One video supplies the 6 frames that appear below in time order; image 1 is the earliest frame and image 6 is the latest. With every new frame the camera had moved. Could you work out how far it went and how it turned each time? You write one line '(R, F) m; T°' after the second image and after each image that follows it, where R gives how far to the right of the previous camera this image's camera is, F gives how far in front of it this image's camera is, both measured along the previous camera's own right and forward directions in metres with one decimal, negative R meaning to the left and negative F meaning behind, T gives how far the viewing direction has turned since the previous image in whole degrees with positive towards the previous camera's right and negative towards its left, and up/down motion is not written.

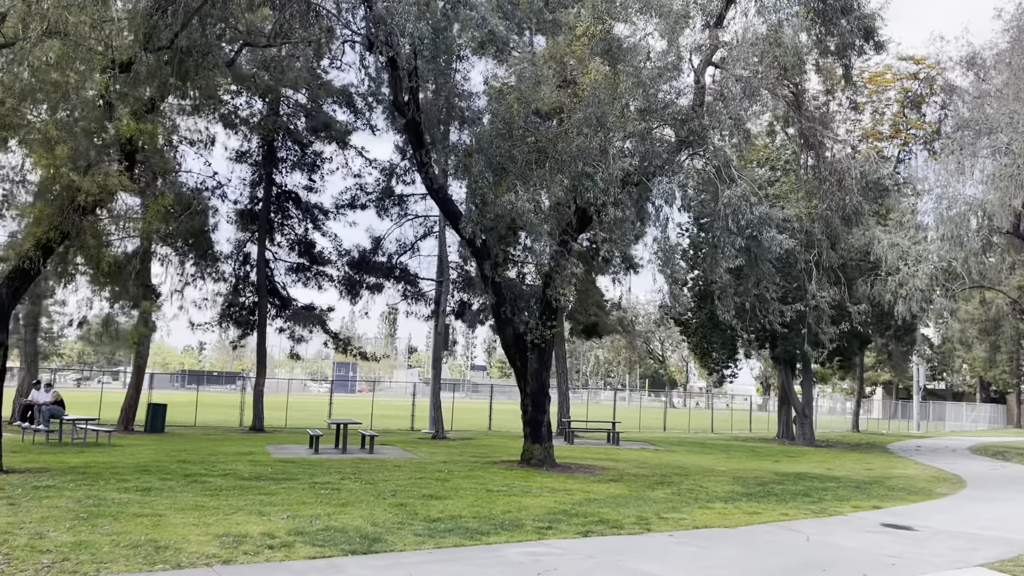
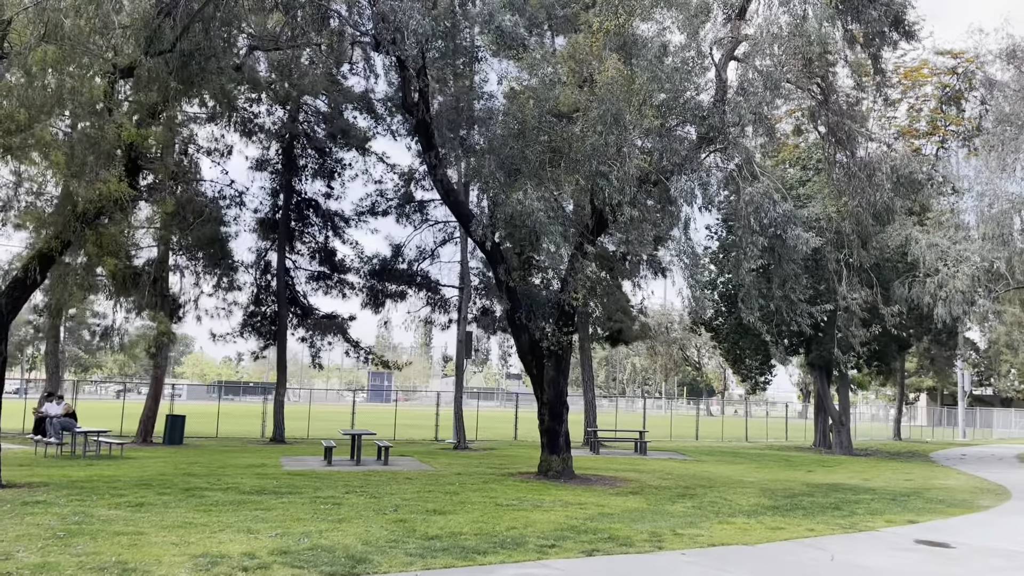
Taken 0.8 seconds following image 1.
(+0.4, +0.6) m; -2°
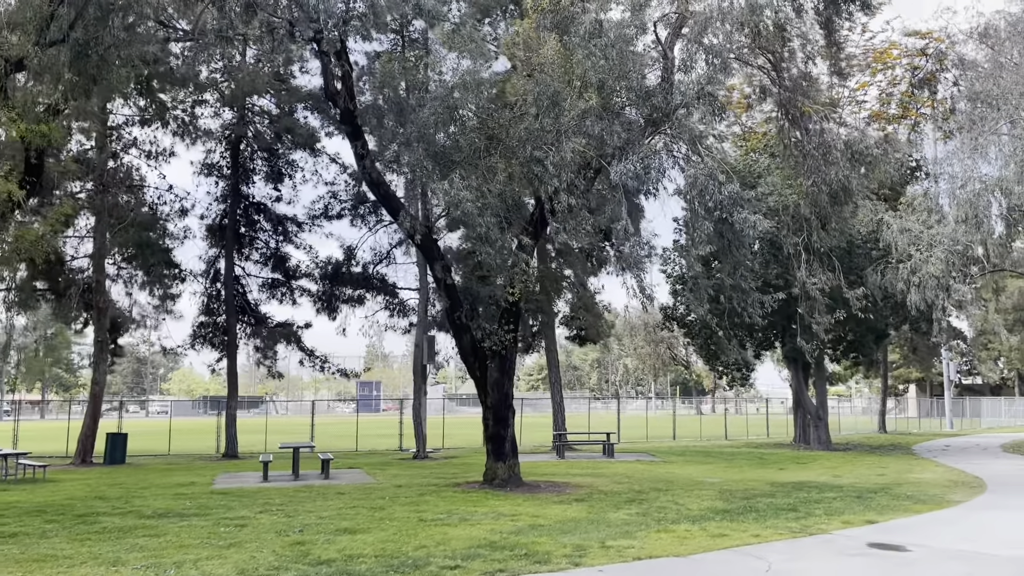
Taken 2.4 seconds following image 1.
(+1.0, +1.0) m; 0°
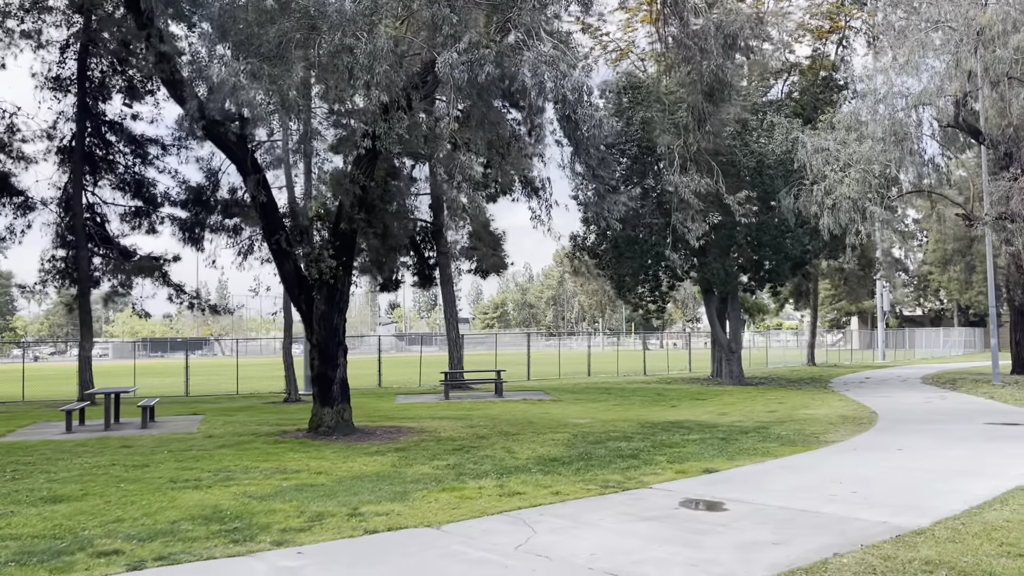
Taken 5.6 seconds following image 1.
(+2.2, +2.0) m; +2°
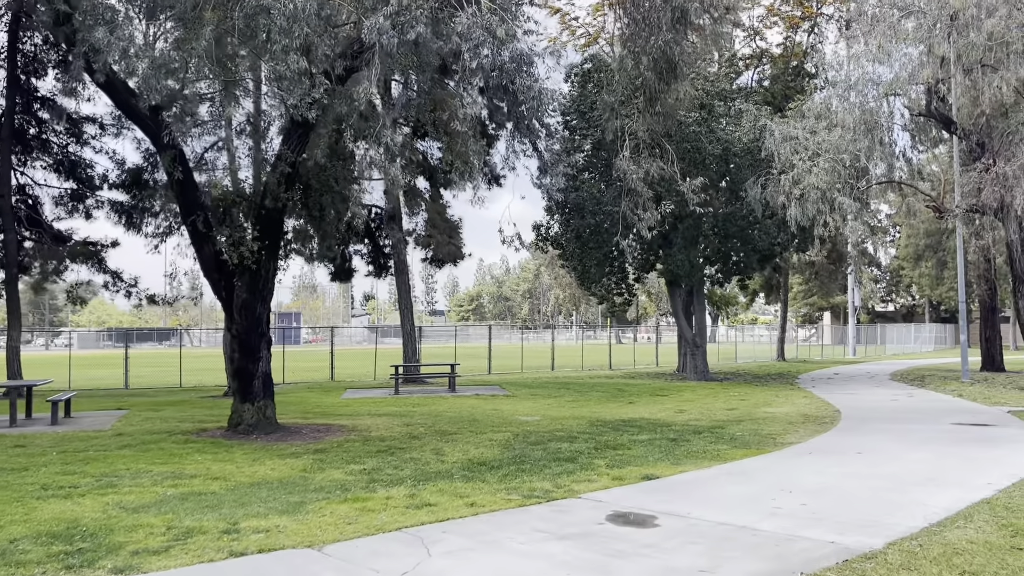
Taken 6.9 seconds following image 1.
(+0.6, +1.0) m; +2°
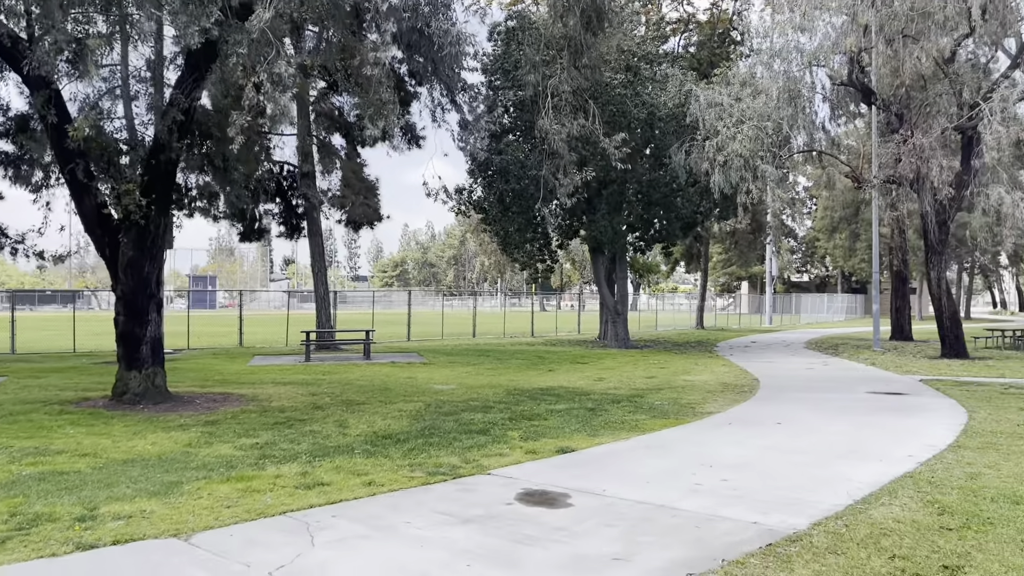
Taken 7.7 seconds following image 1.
(+0.2, +0.7) m; +5°
